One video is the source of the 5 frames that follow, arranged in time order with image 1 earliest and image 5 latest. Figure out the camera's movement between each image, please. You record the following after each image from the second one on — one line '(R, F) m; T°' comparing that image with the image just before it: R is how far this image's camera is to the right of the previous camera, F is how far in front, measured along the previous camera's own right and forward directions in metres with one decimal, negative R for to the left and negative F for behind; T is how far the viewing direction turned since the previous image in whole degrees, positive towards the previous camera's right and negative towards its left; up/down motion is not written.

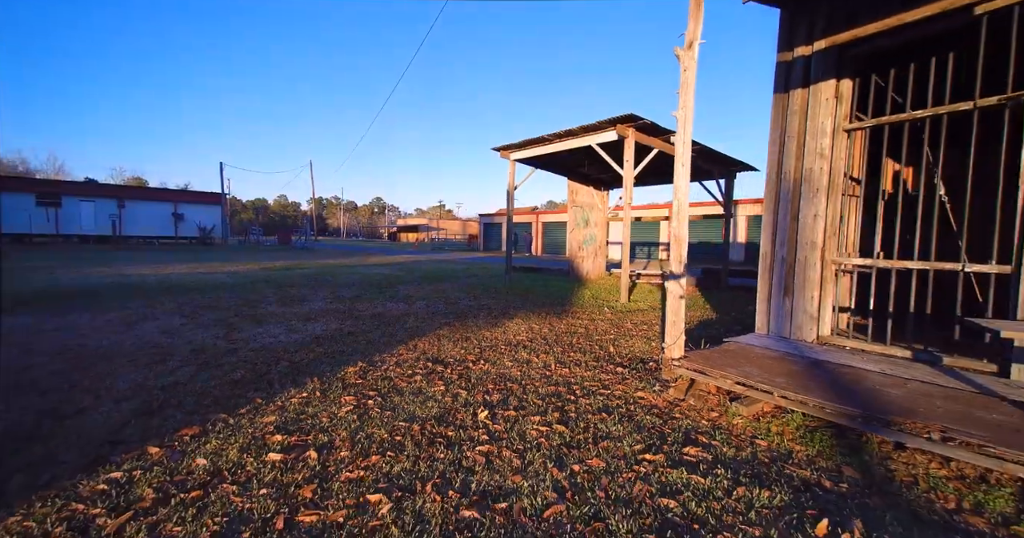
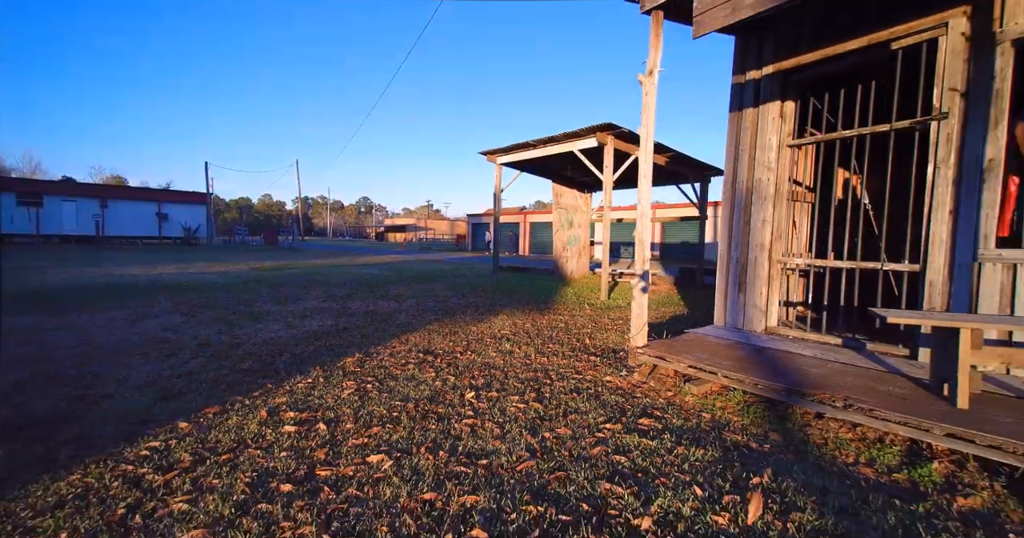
(0.0, -0.5) m; +1°
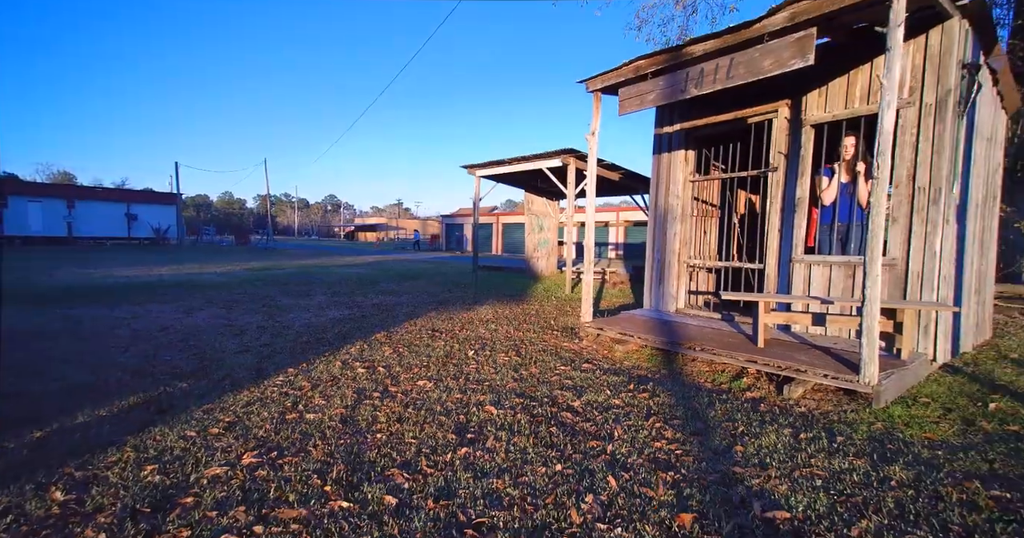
(-0.2, -1.8) m; +3°
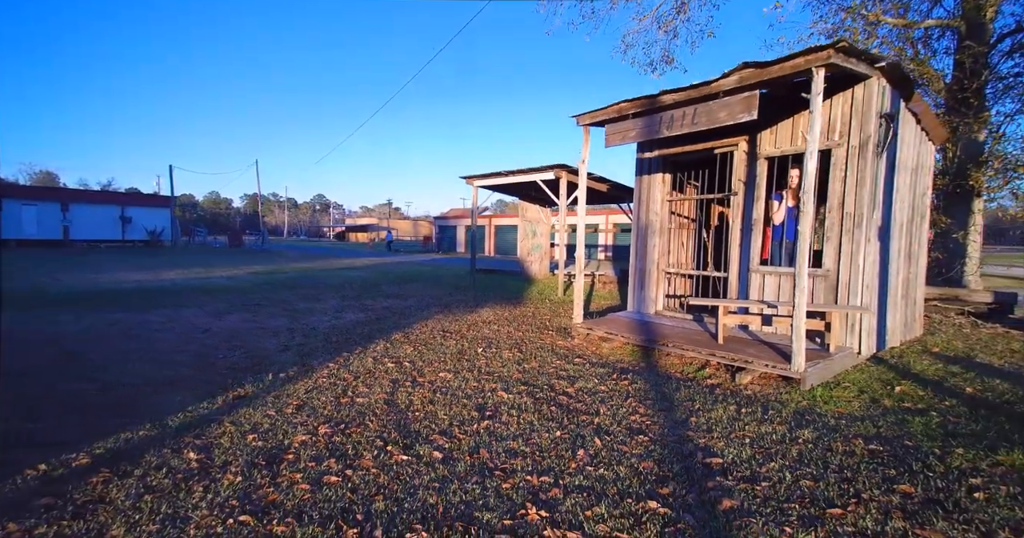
(-0.2, -1.0) m; +1°
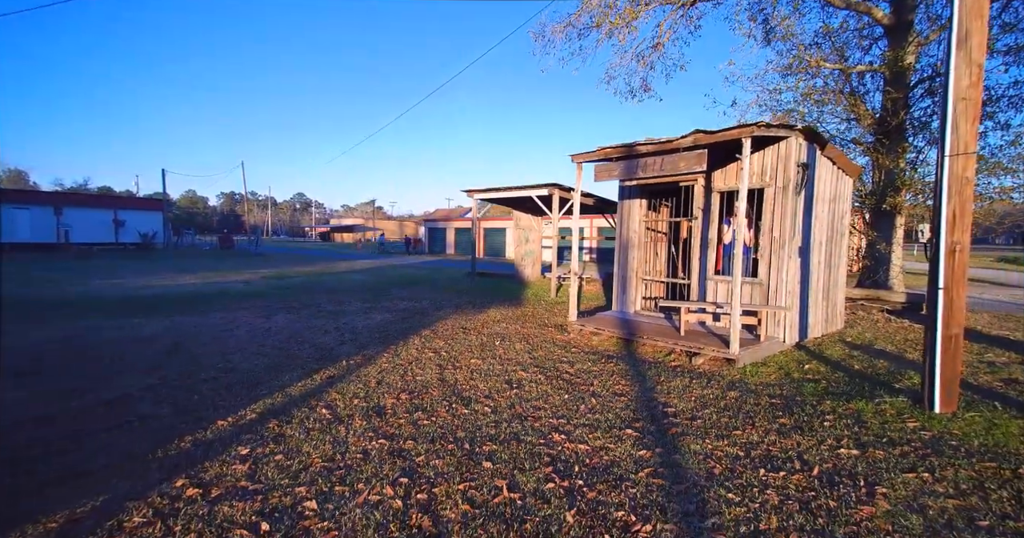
(-0.4, -1.7) m; +2°
